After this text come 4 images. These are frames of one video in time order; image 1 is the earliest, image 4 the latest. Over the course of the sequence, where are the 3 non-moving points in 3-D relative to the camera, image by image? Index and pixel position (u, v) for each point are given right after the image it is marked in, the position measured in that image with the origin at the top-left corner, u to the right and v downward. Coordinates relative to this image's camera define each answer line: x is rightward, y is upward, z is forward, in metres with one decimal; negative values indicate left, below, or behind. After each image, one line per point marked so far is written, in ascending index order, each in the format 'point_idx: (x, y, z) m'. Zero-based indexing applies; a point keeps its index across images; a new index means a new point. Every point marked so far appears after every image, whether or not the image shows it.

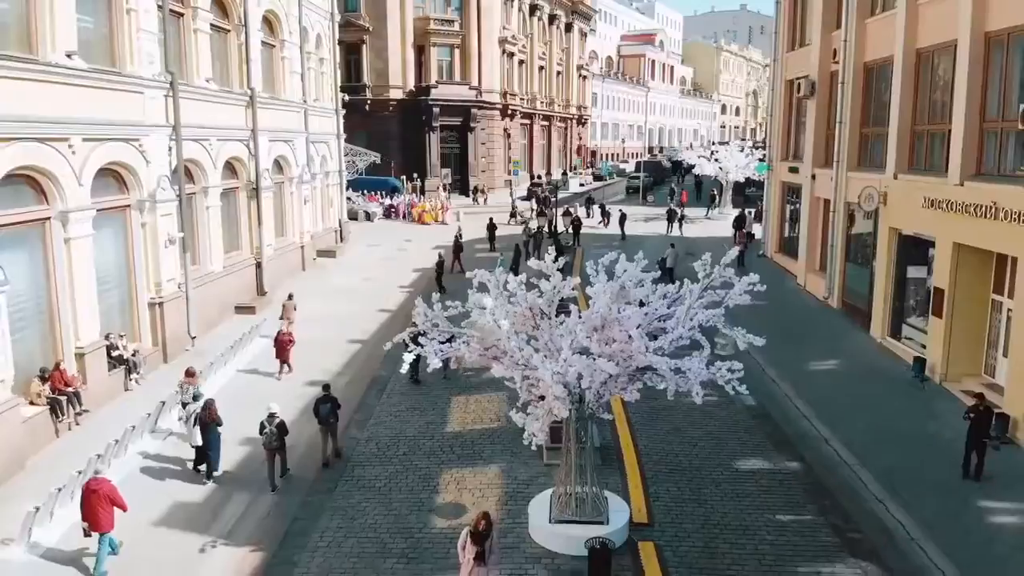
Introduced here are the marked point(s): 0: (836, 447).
0: (+5.4, -2.7, +18.5) m
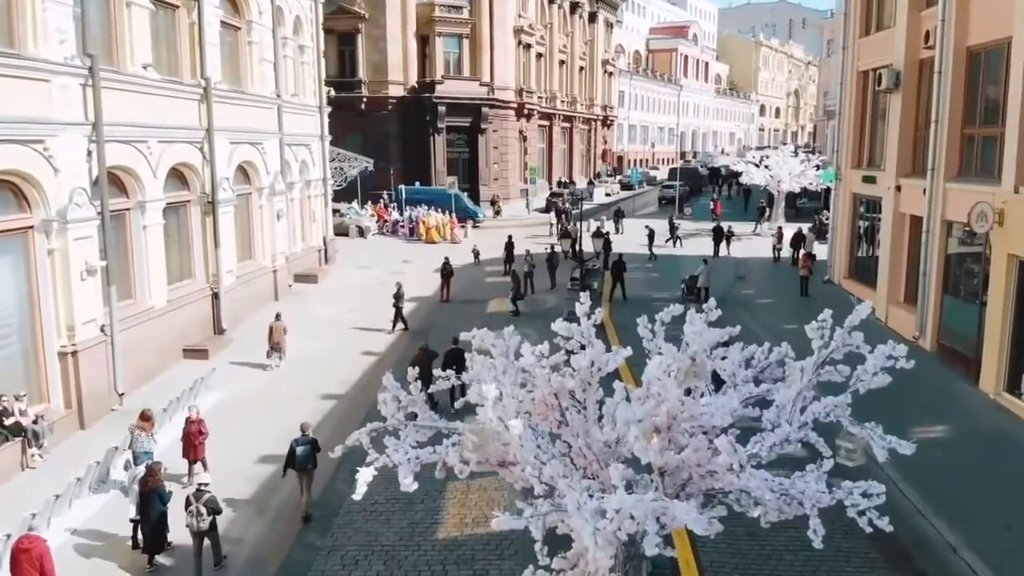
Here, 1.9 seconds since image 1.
0: (+5.6, -3.4, +13.4) m
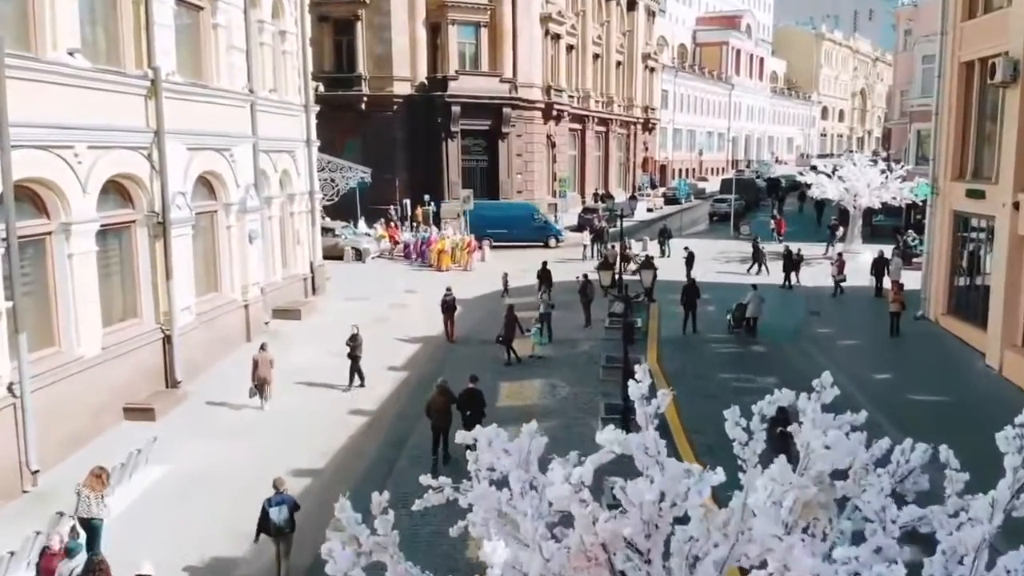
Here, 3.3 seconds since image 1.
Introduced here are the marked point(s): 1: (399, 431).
0: (+5.8, -4.0, +9.2) m
1: (-1.6, -2.0, +15.6) m
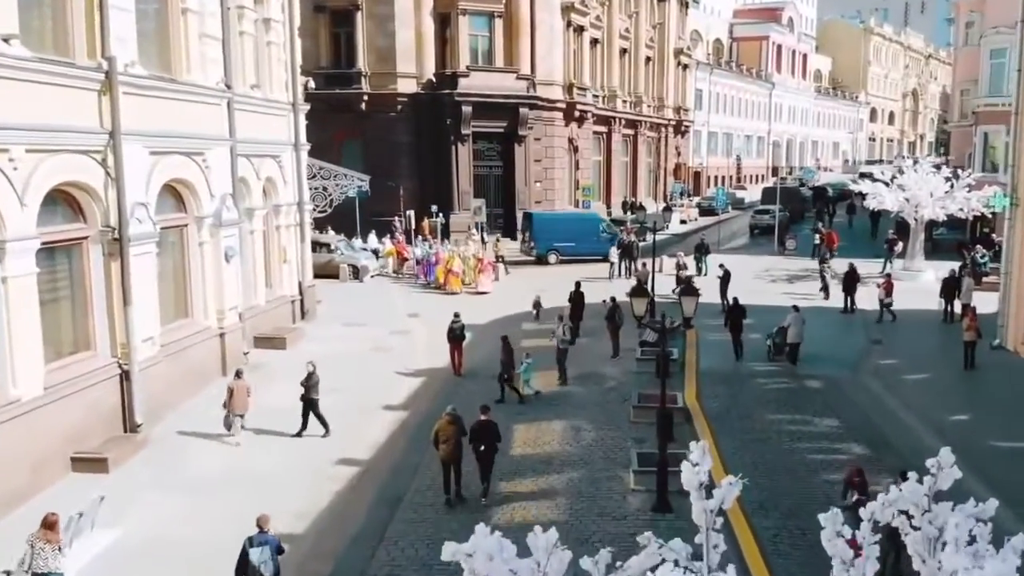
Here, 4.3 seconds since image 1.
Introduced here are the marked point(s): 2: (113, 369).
0: (+5.9, -4.3, +6.7) m
1: (-1.4, -2.3, +13.2) m
2: (-4.9, -1.0, +13.7) m
